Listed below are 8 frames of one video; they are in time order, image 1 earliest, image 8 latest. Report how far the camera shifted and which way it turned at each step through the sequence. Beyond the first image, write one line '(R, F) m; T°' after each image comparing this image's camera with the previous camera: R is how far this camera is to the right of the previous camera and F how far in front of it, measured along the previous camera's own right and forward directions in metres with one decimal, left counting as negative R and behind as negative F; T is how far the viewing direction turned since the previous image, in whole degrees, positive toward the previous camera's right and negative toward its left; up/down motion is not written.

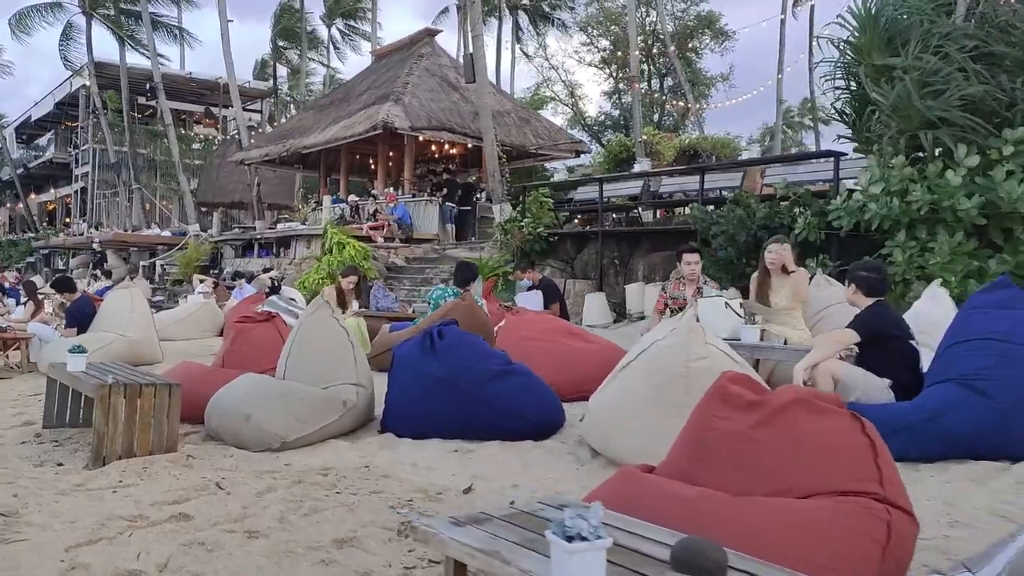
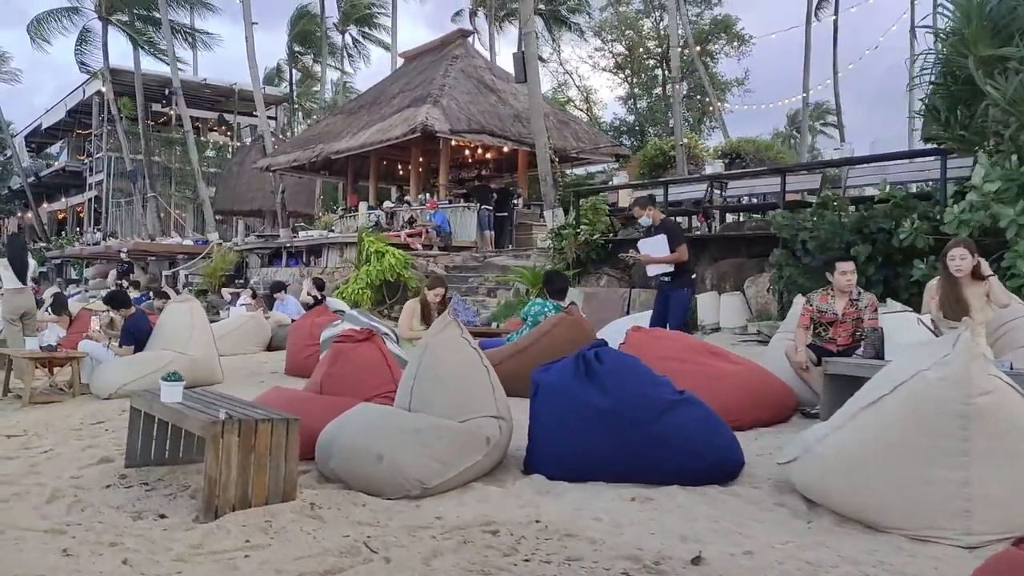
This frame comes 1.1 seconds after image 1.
(-0.7, +0.6) m; 0°
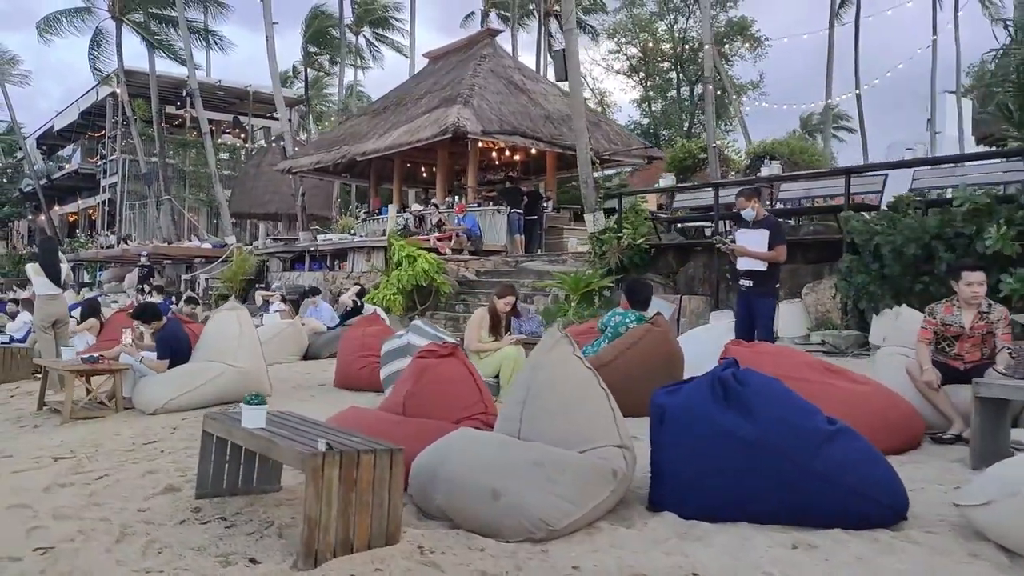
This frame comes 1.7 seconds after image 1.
(-0.5, +0.4) m; 0°
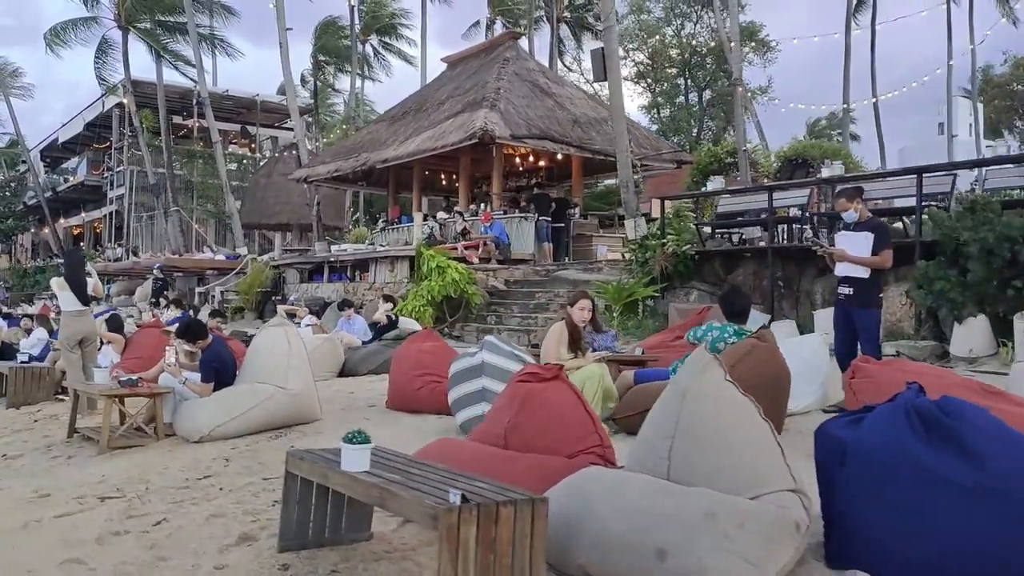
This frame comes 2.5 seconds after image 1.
(-0.5, +0.5) m; 0°
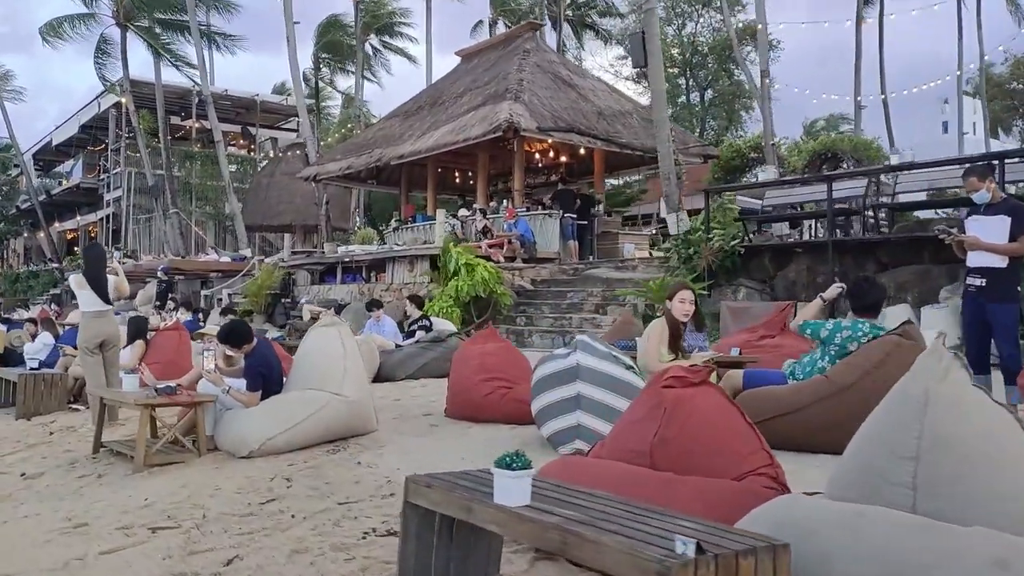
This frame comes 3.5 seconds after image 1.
(-0.6, +0.6) m; +1°
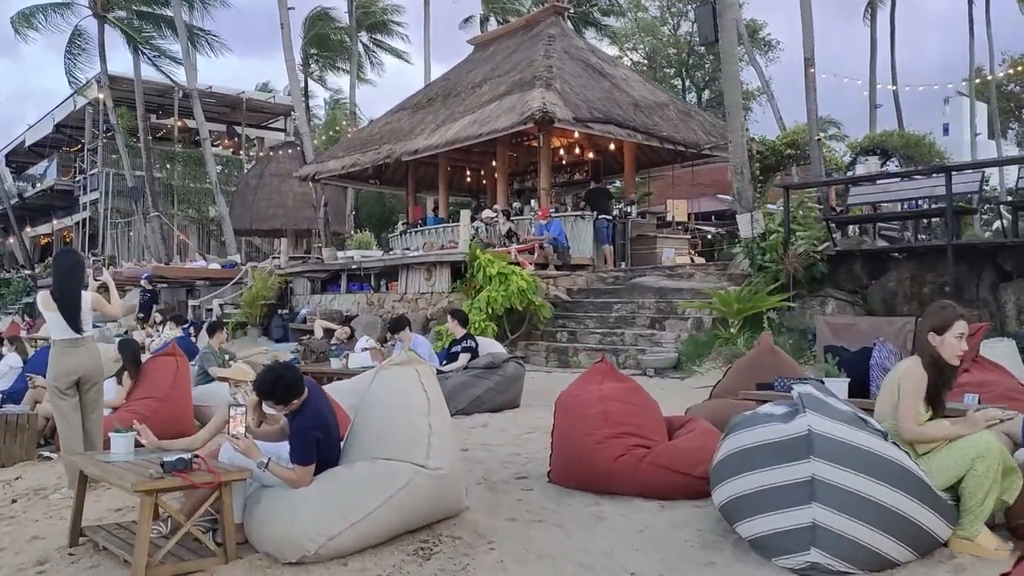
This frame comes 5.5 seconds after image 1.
(-0.8, +1.5) m; +1°
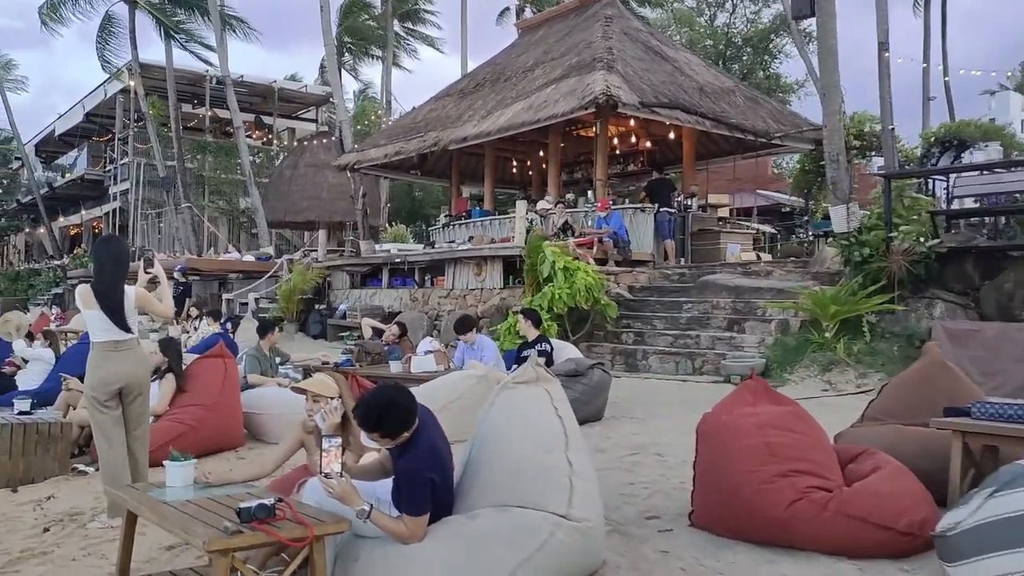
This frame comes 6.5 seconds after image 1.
(-0.5, +0.8) m; -1°
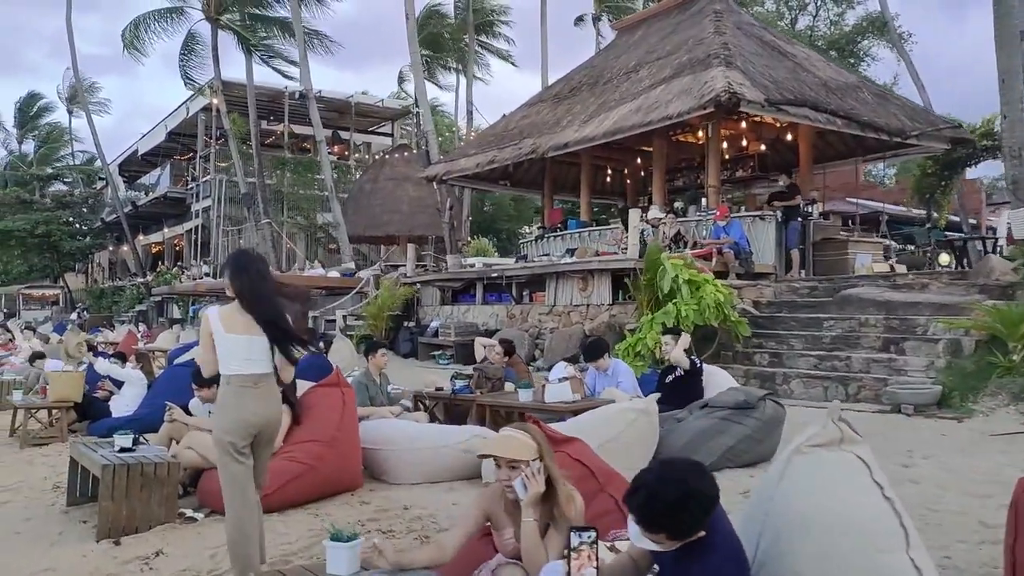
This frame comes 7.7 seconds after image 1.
(-0.6, +0.8) m; -4°
